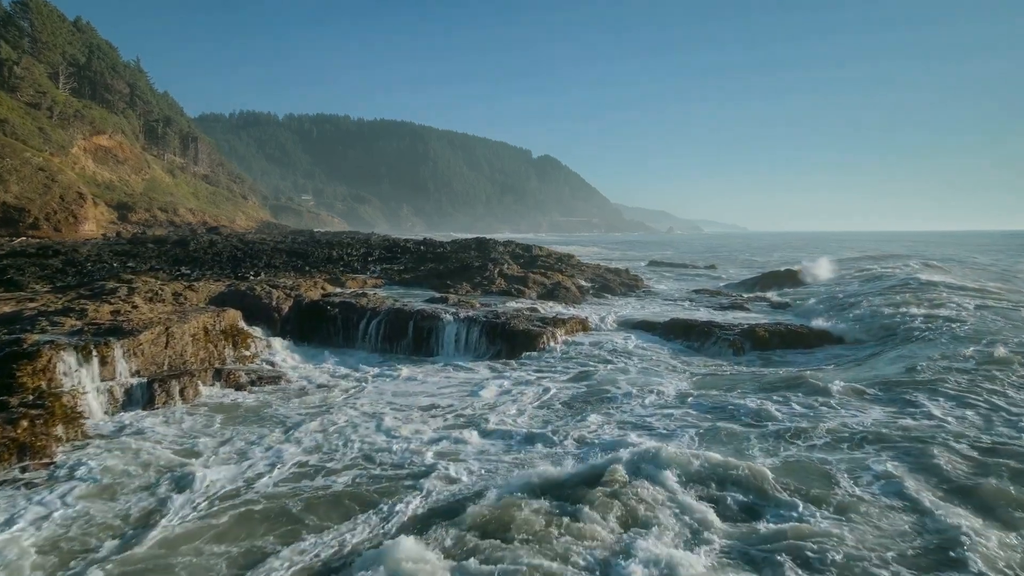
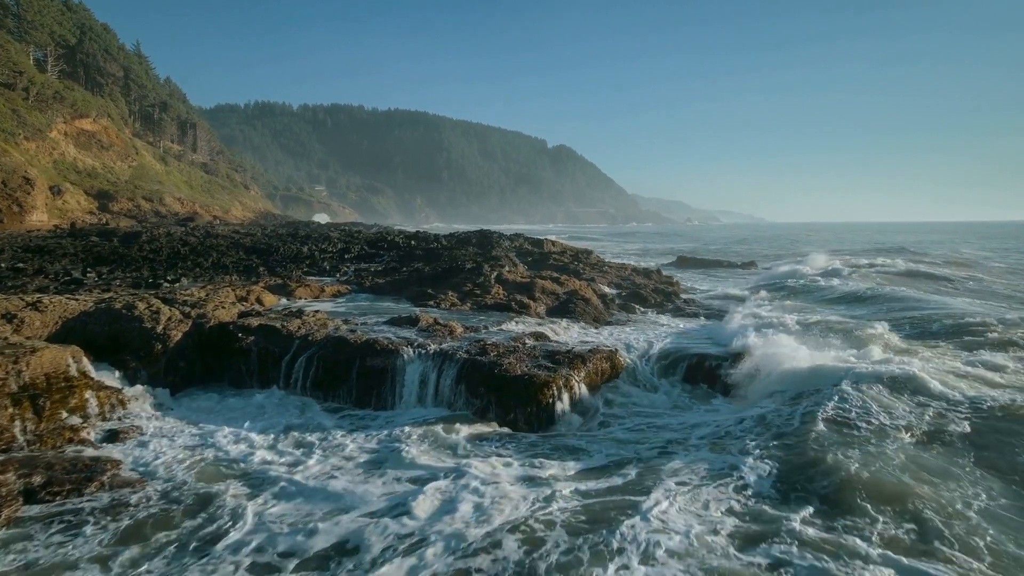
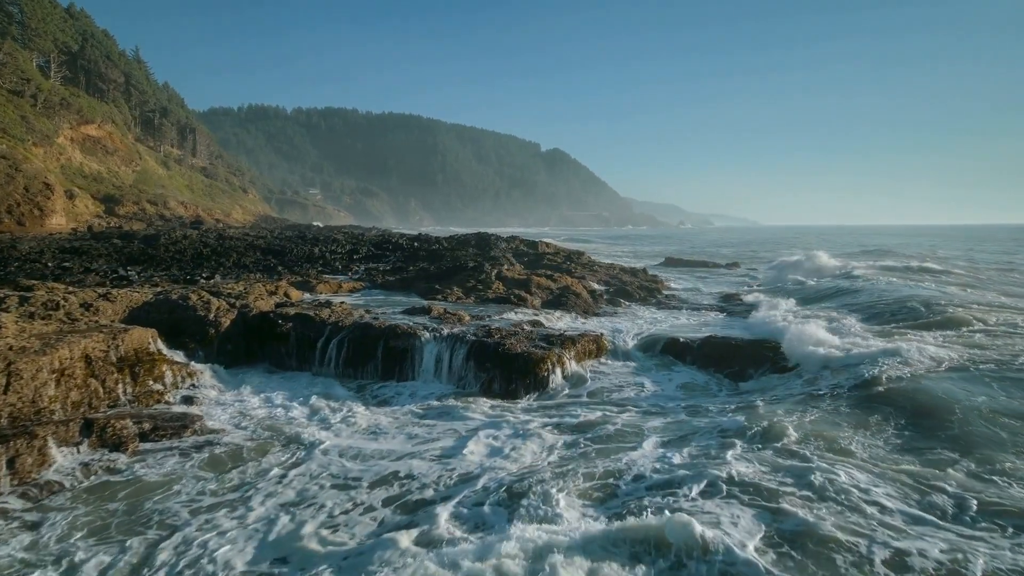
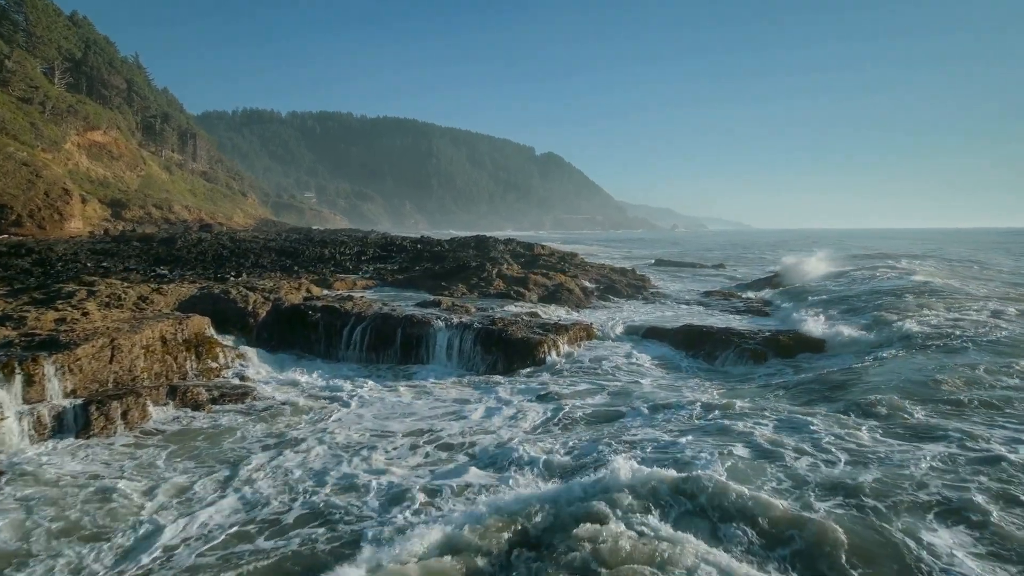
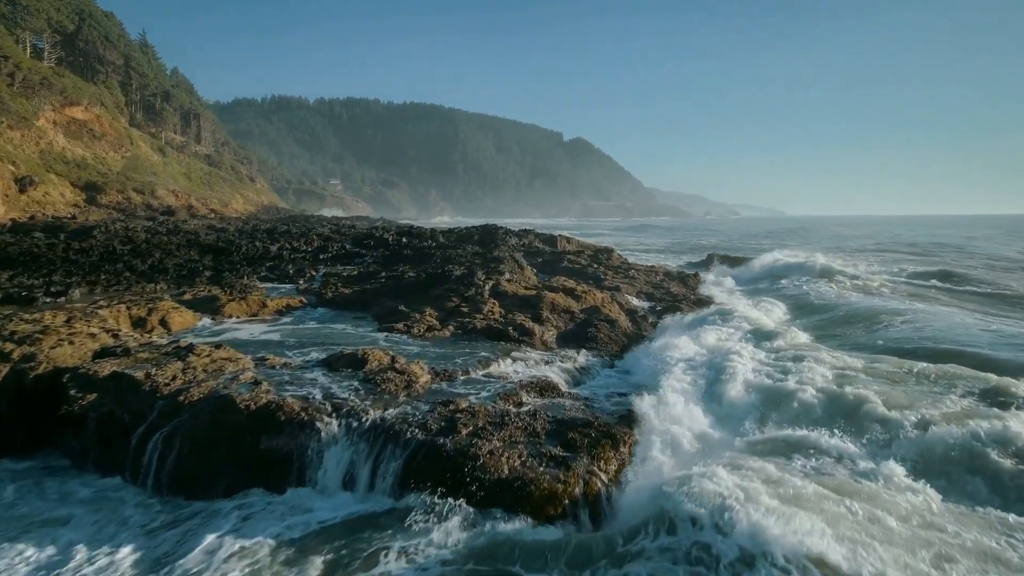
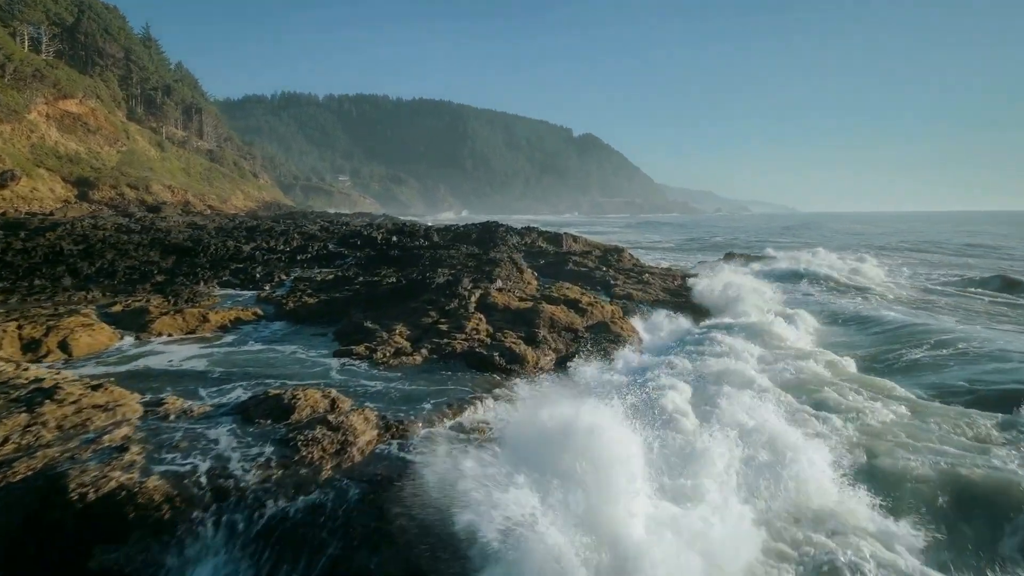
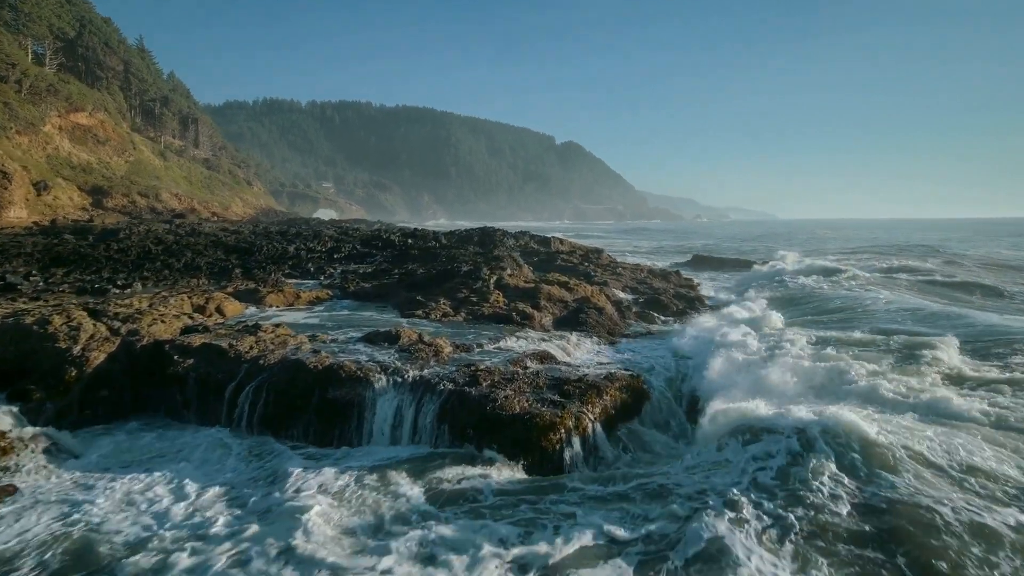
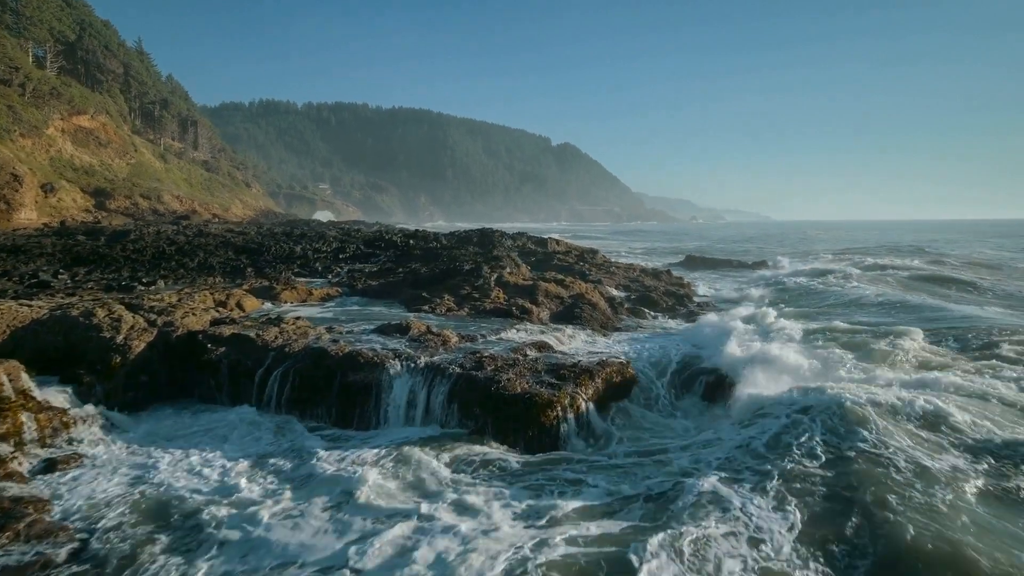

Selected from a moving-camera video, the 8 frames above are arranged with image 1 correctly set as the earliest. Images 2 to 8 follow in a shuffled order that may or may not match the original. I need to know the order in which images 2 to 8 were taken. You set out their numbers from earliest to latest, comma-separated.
4, 3, 2, 8, 7, 5, 6
